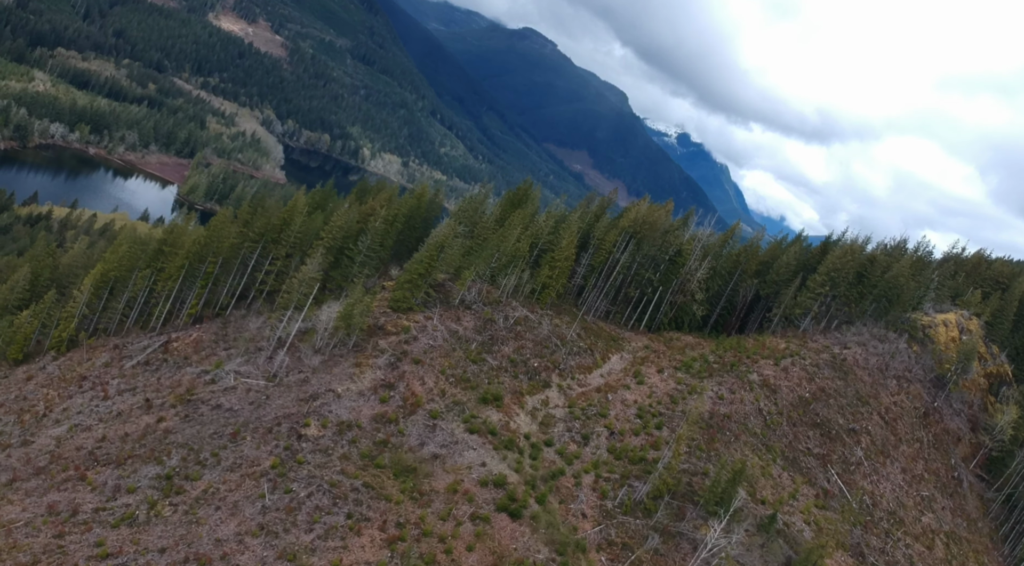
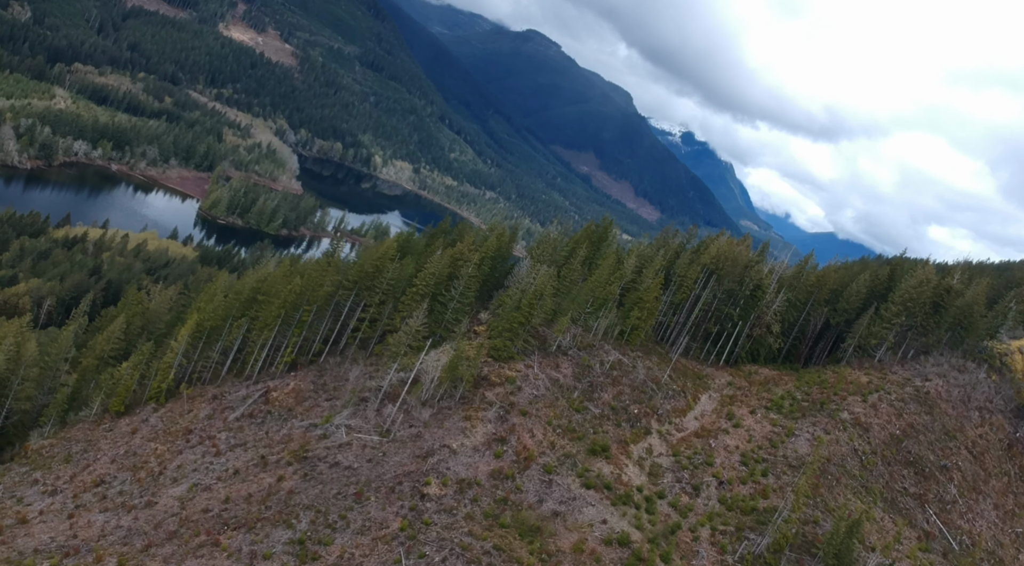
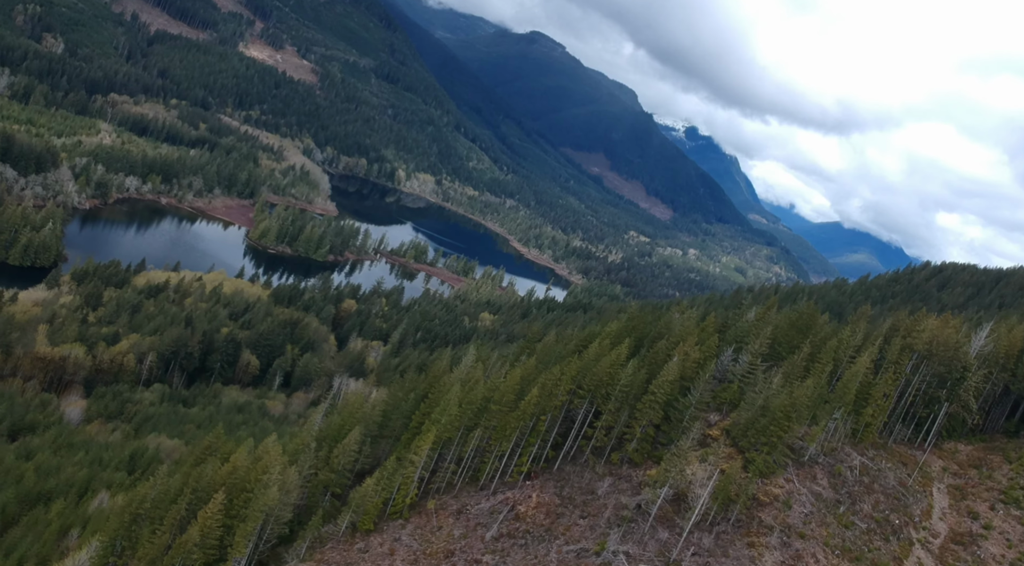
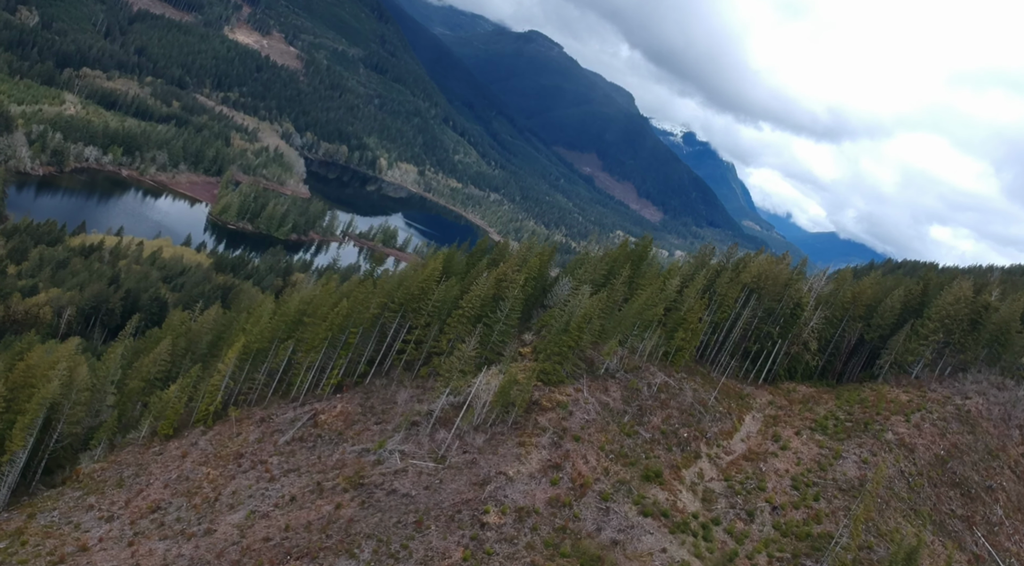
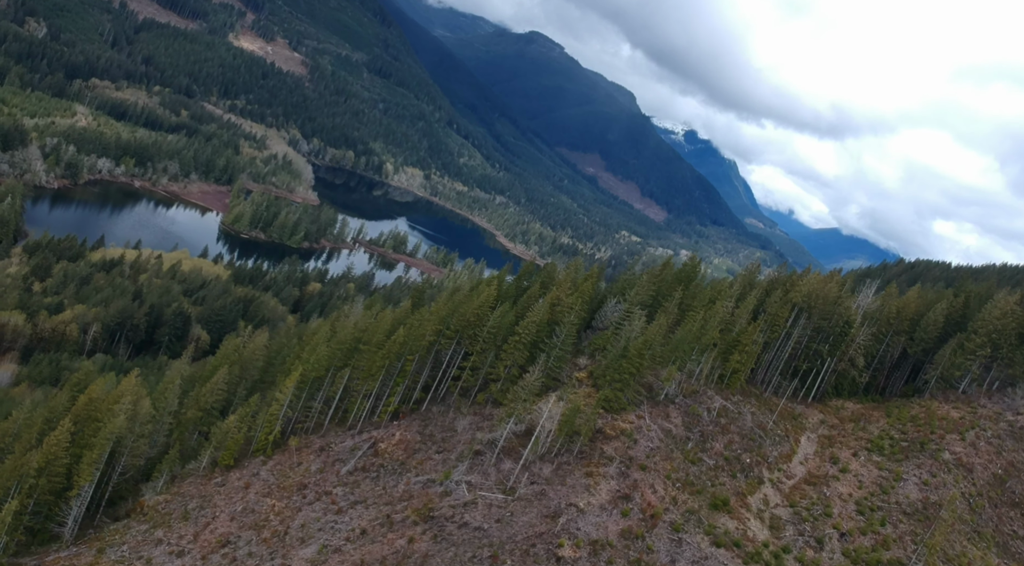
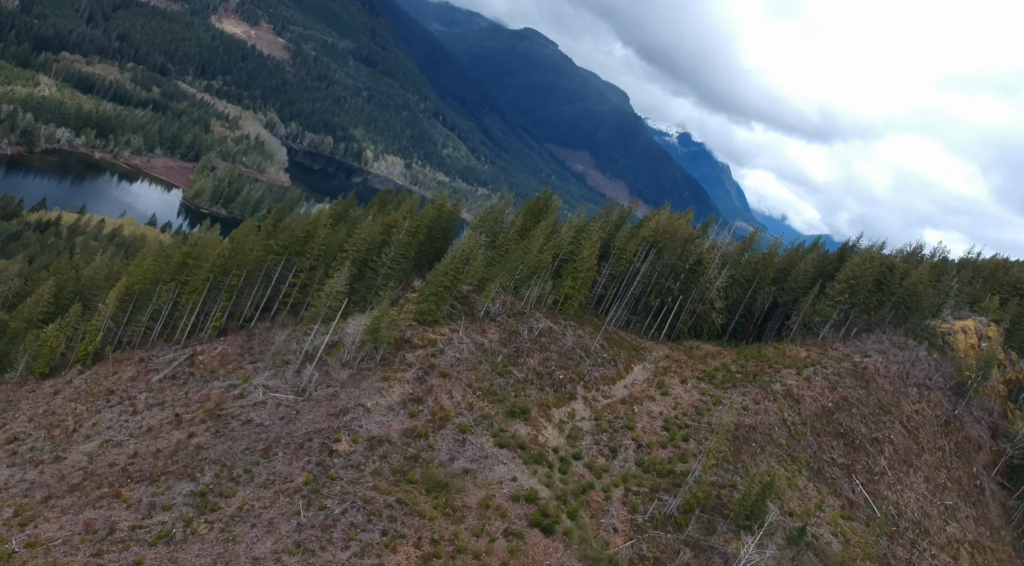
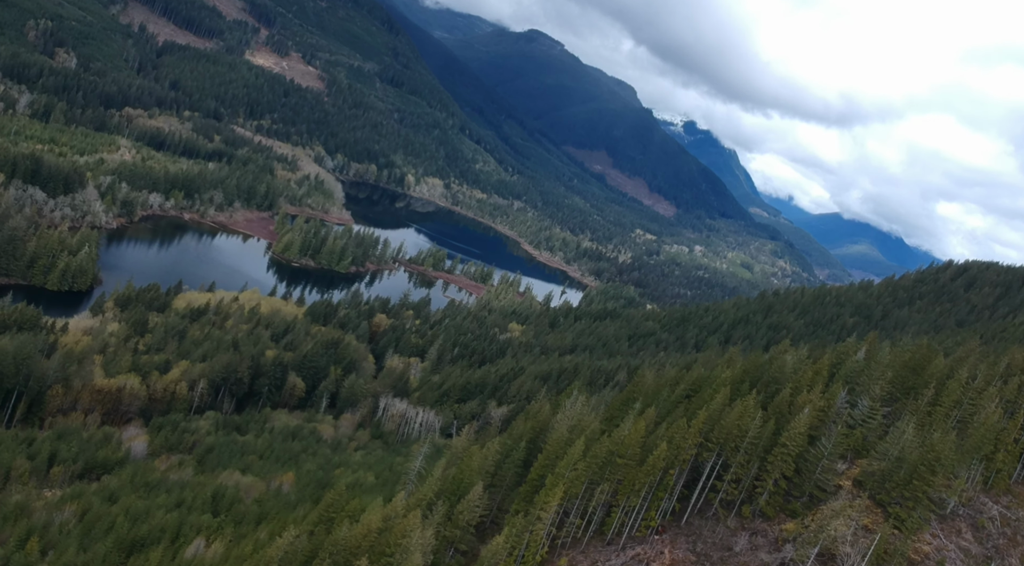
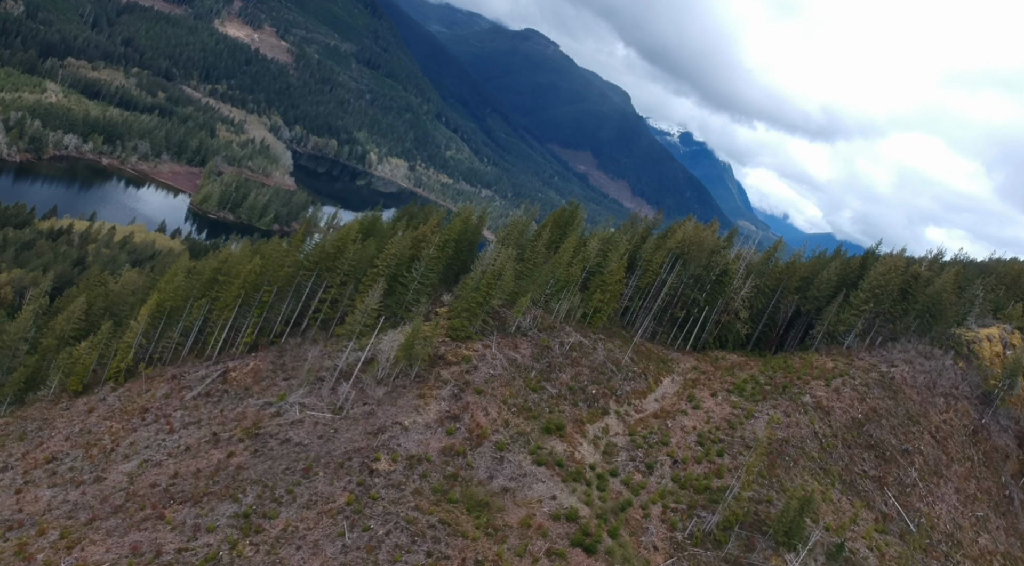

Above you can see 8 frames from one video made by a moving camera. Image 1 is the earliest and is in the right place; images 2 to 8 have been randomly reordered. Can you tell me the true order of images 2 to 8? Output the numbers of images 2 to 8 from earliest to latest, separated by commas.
6, 8, 2, 4, 5, 3, 7
